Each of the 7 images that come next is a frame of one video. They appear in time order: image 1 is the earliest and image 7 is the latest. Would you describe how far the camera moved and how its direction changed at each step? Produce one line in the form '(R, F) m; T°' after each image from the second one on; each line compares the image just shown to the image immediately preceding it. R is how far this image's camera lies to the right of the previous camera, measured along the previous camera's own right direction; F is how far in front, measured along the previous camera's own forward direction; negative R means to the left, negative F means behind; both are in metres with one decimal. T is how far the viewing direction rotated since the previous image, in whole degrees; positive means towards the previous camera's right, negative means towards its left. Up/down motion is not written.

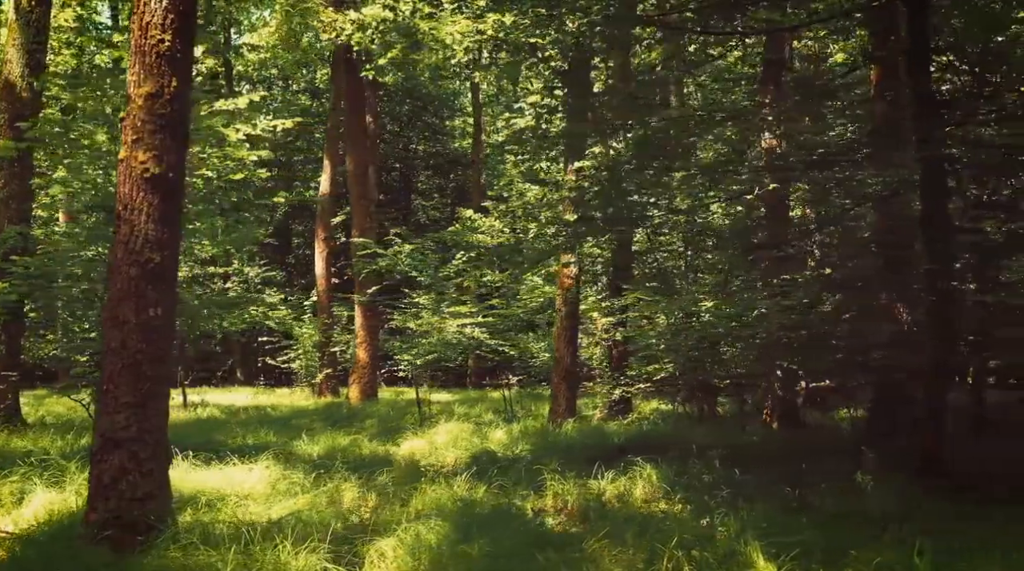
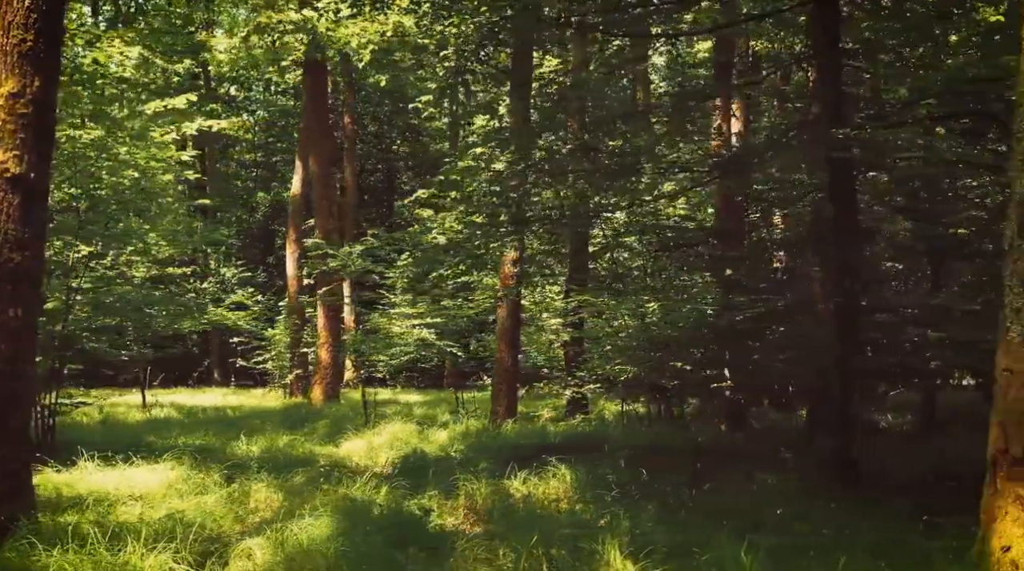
(+0.5, 0.0) m; +1°
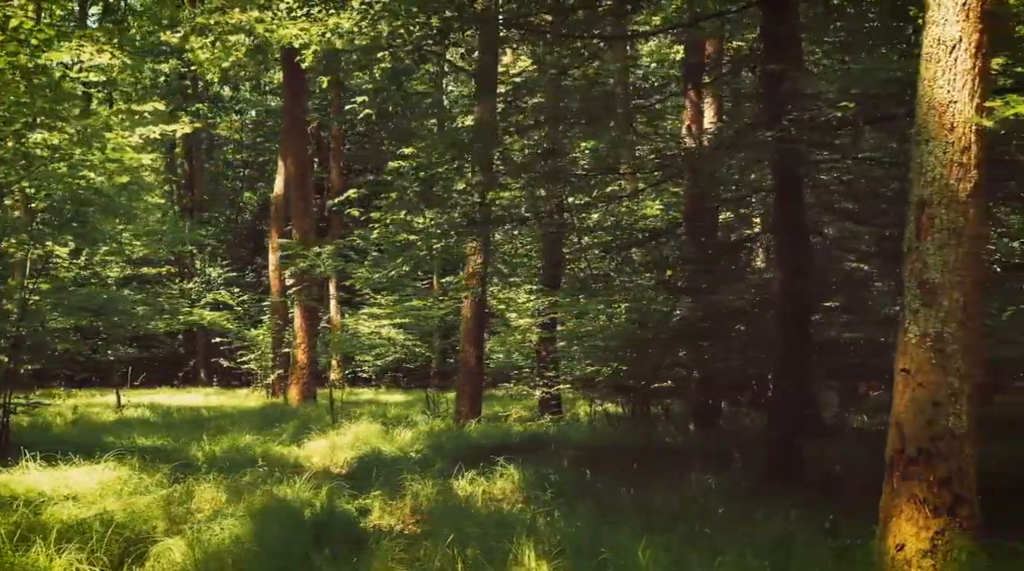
(+0.3, 0.0) m; +1°
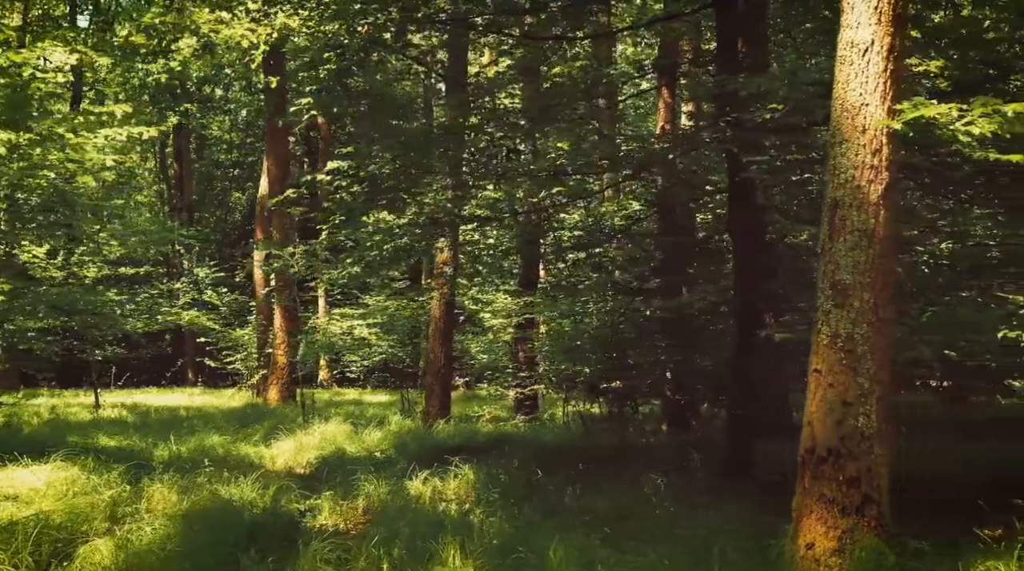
(+0.3, 0.0) m; +1°
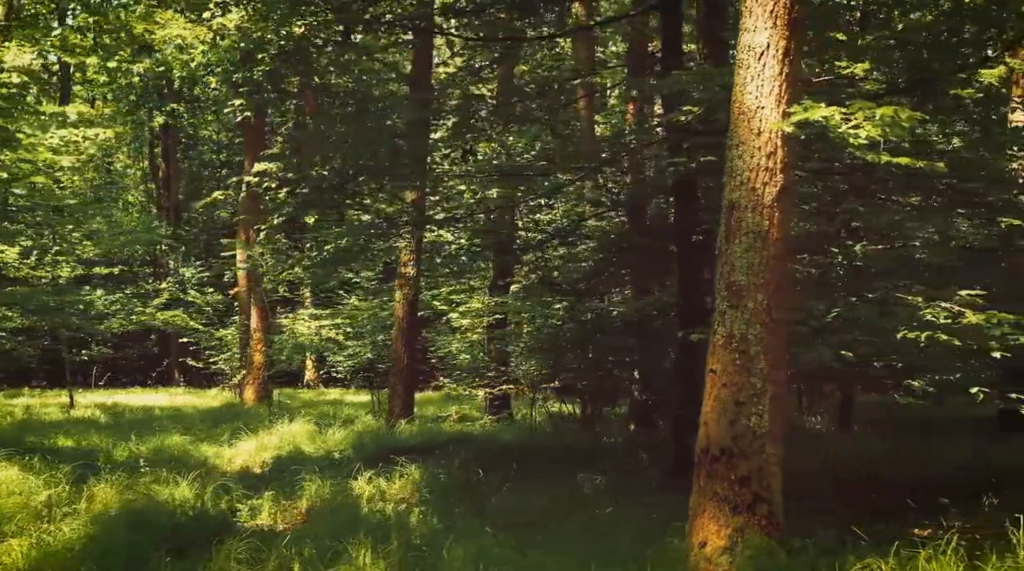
(+0.3, 0.0) m; +1°
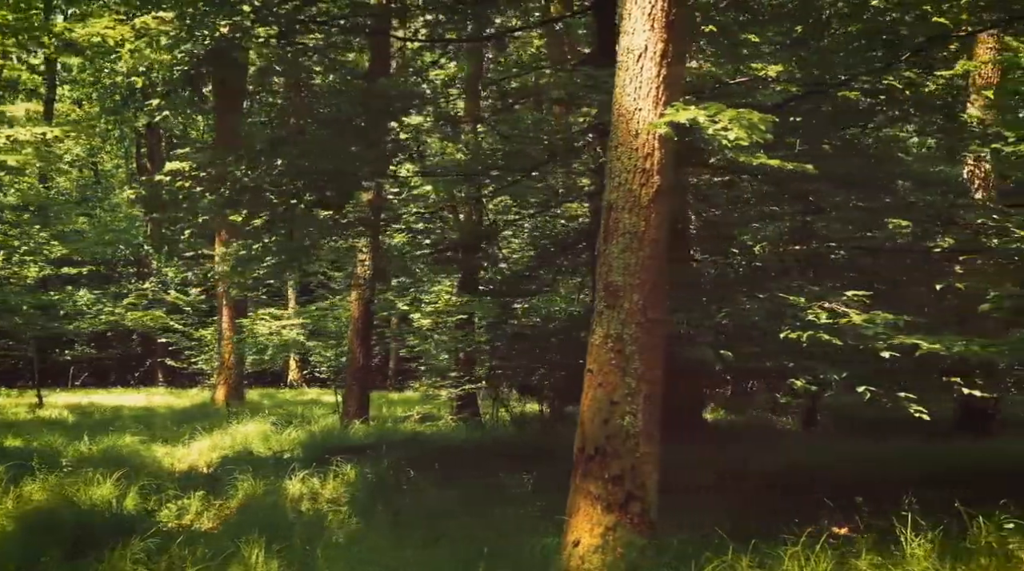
(+0.4, 0.0) m; +1°
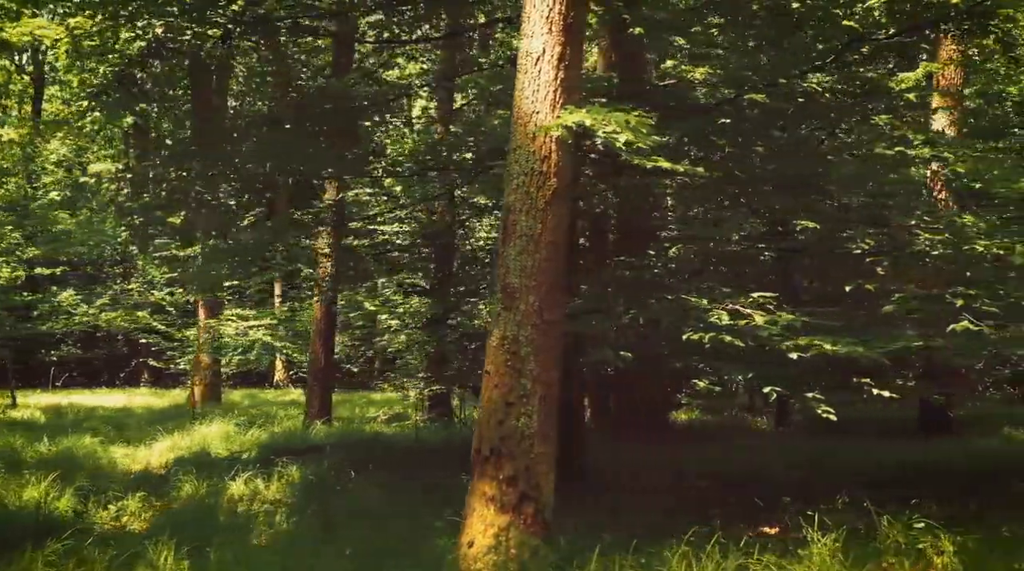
(+0.4, 0.0) m; +1°
